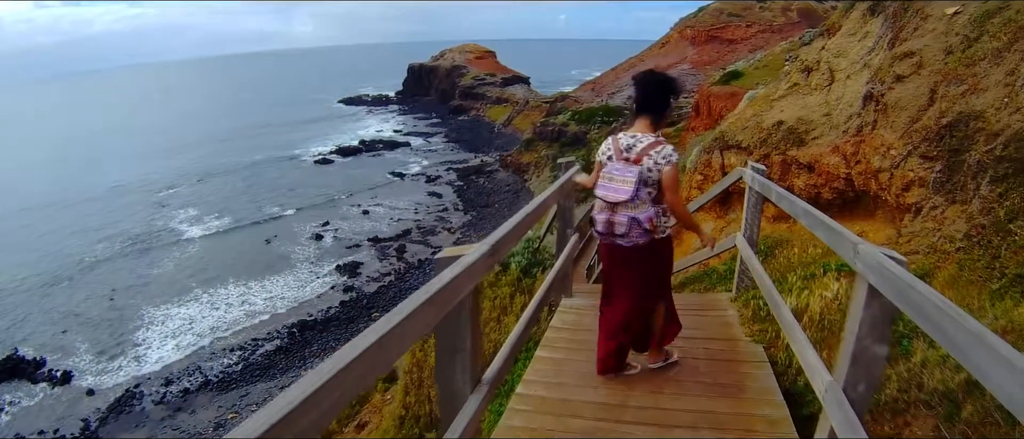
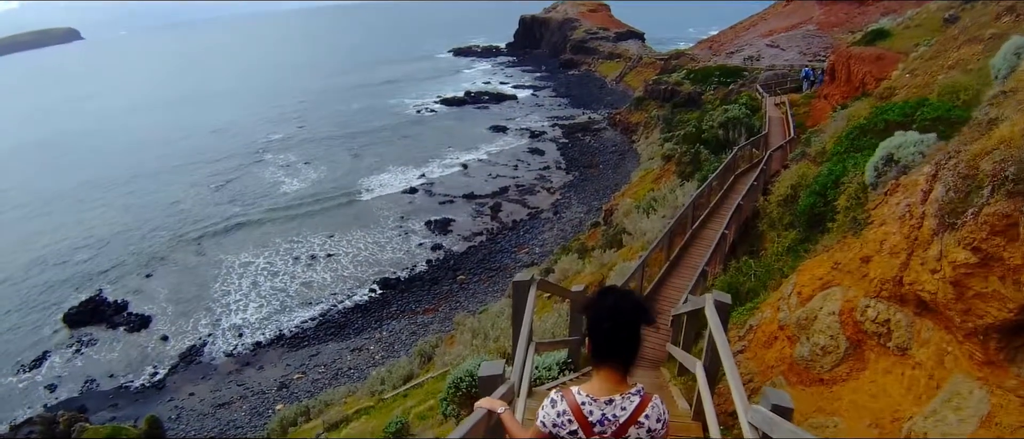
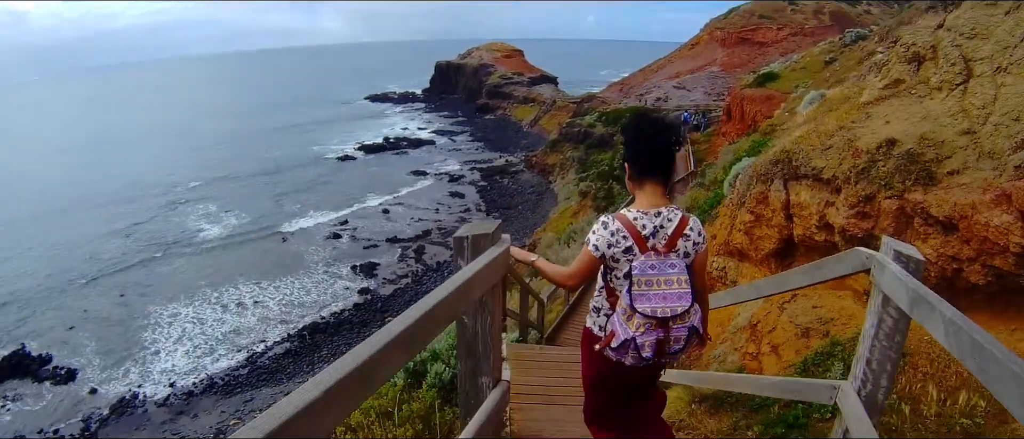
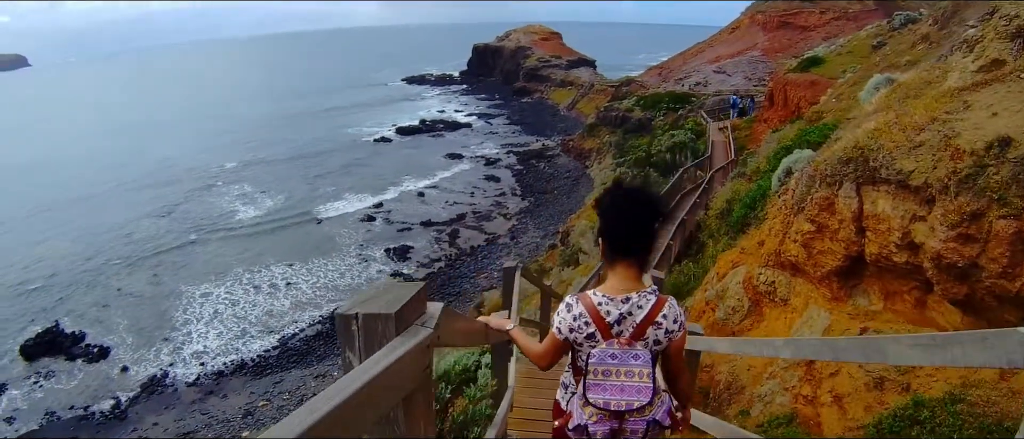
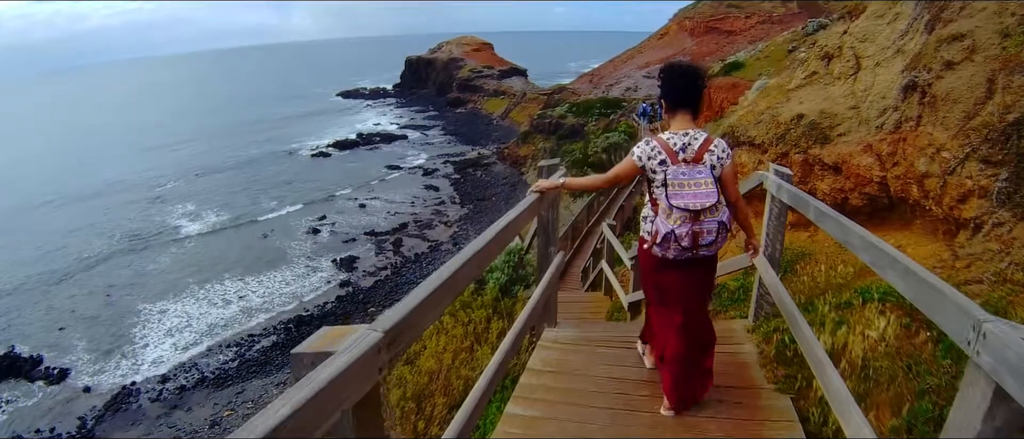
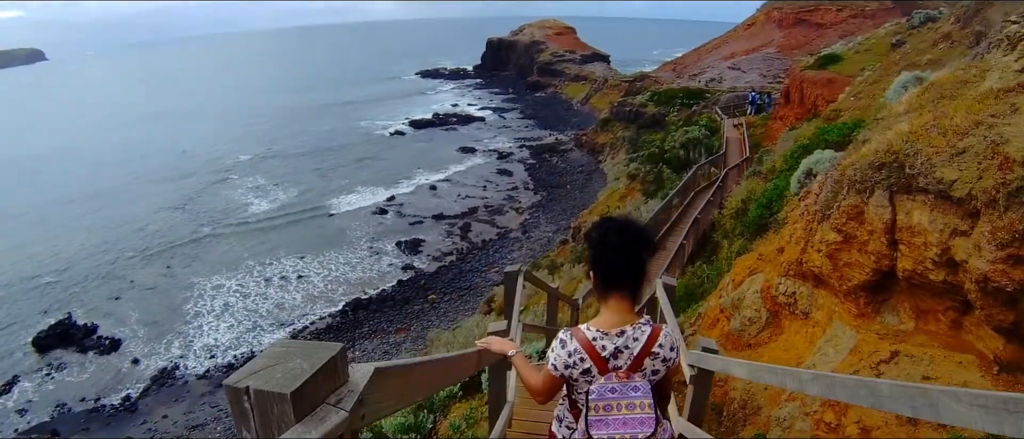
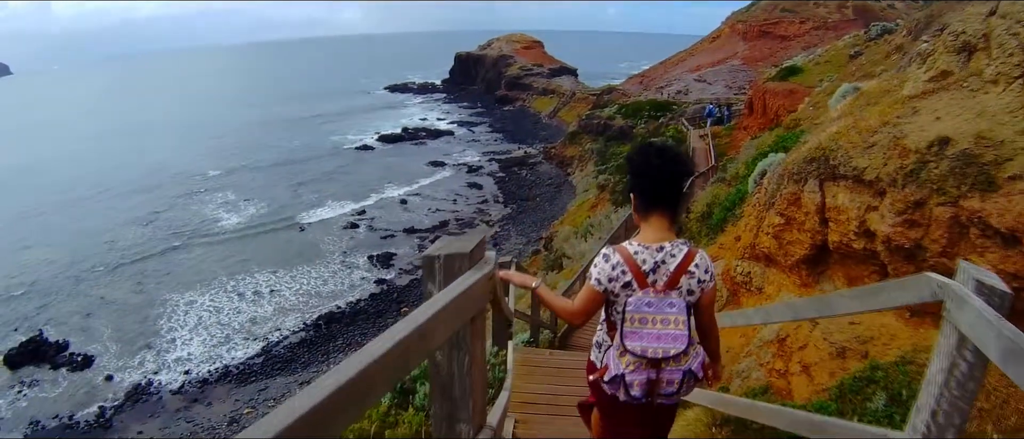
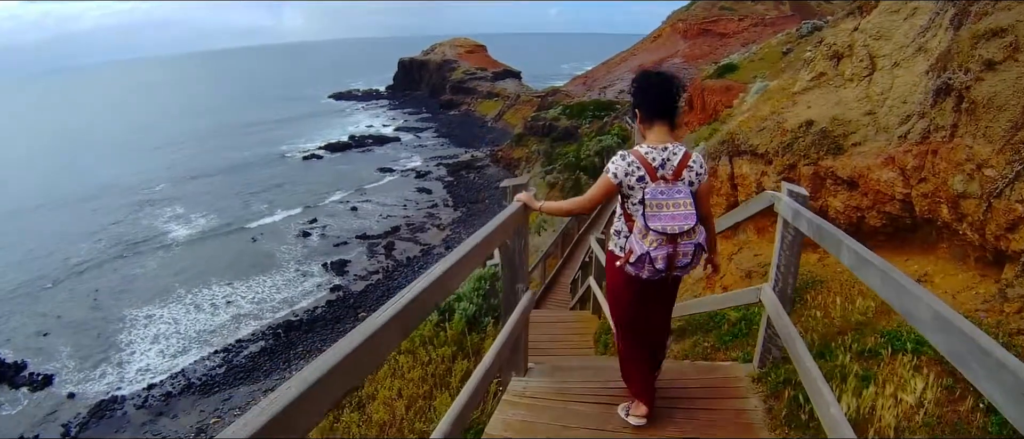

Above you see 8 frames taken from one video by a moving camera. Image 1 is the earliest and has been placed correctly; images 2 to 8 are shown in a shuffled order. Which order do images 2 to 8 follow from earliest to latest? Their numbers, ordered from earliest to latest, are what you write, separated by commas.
5, 8, 3, 7, 4, 6, 2
